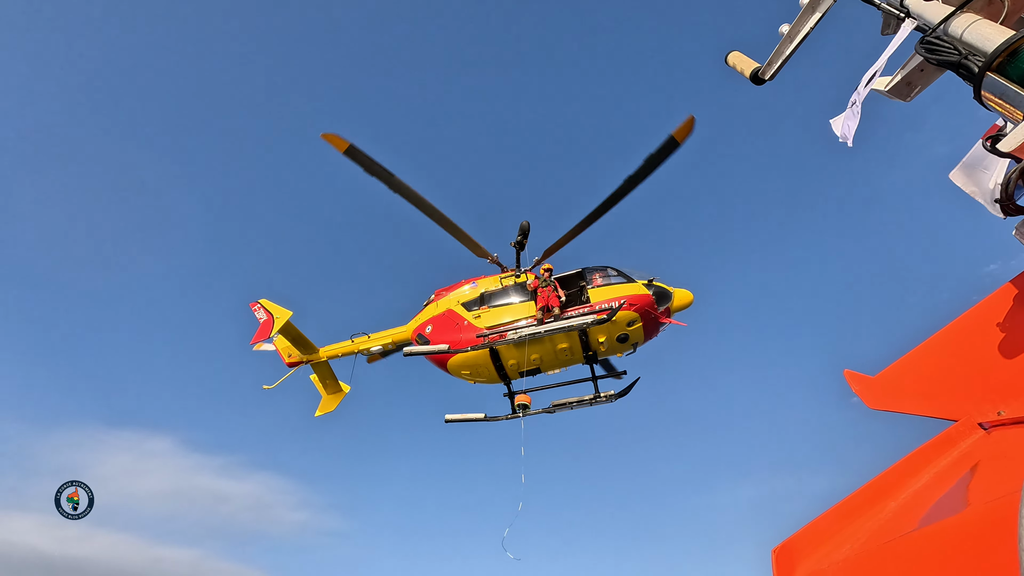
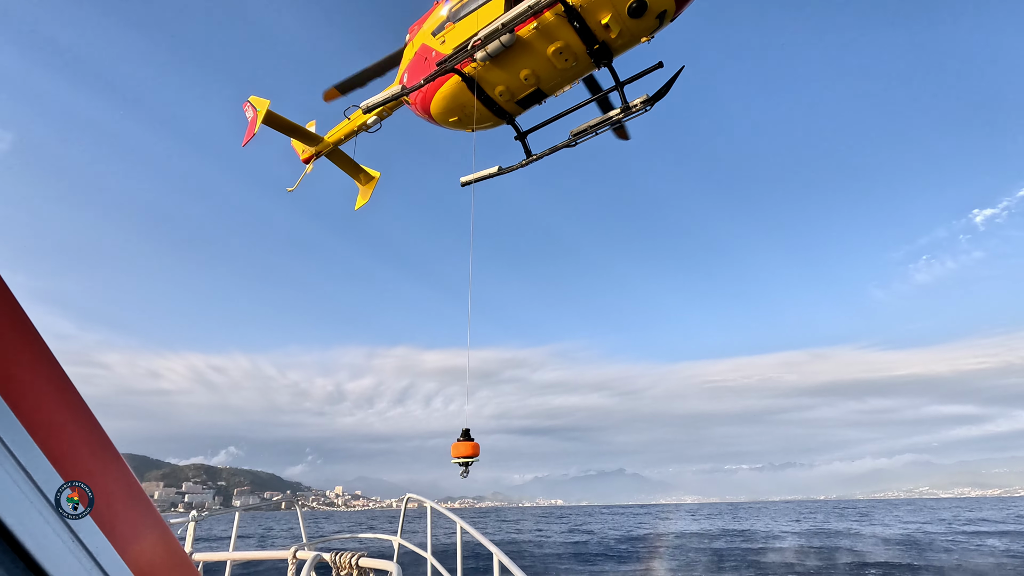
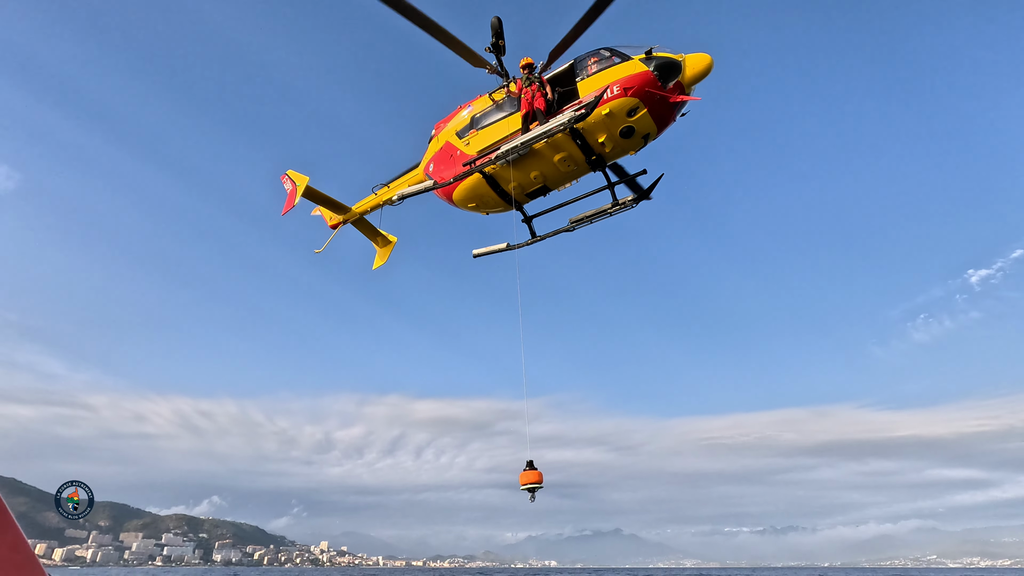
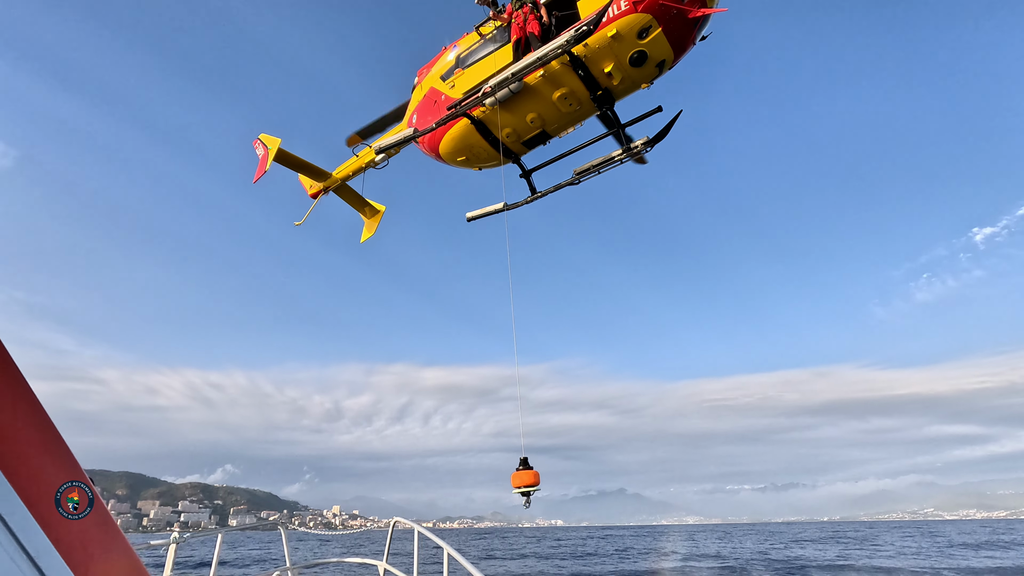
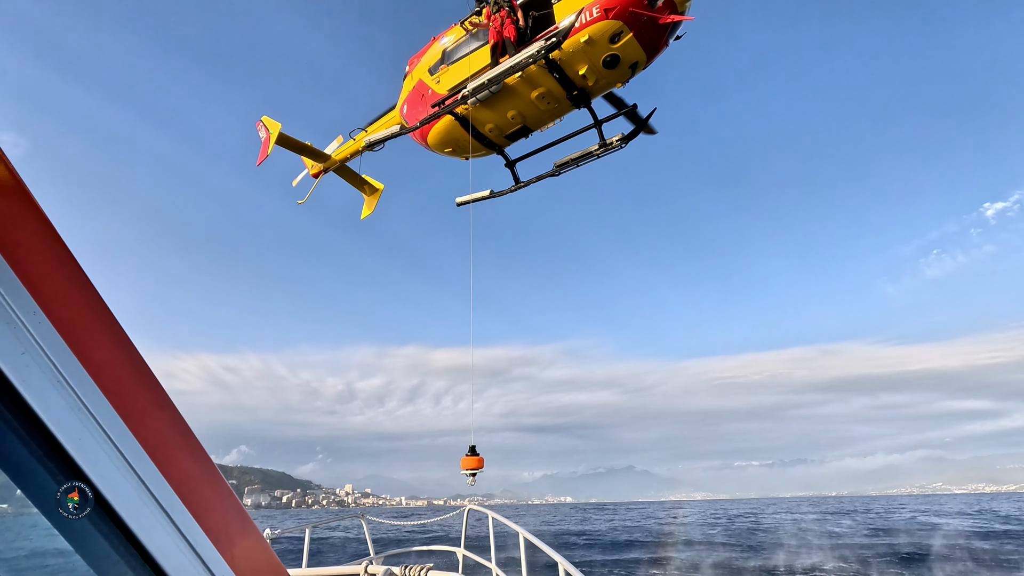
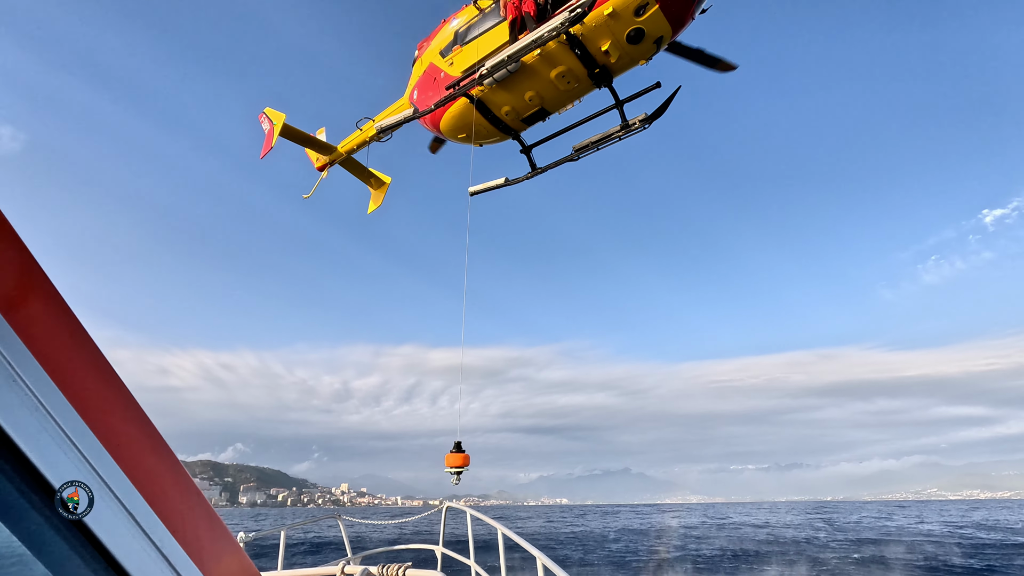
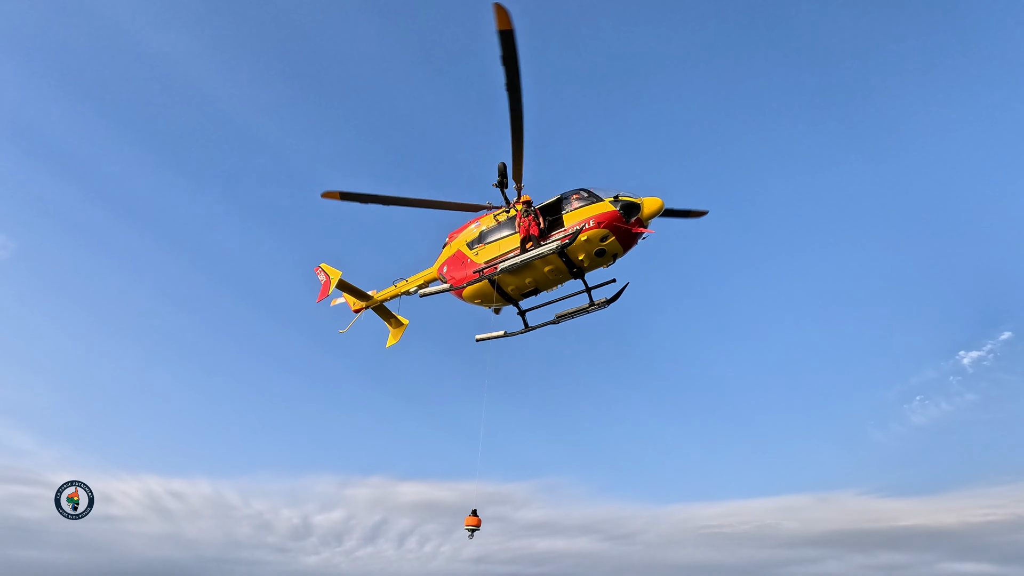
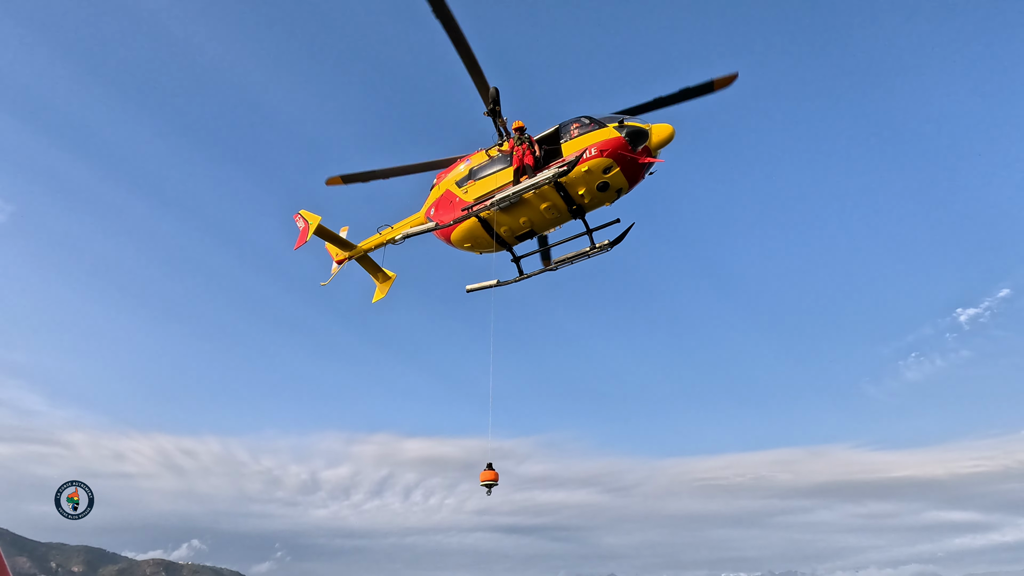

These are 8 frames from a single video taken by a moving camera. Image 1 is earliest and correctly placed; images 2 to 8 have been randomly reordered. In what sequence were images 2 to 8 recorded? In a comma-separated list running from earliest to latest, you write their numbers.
7, 8, 3, 4, 2, 6, 5
